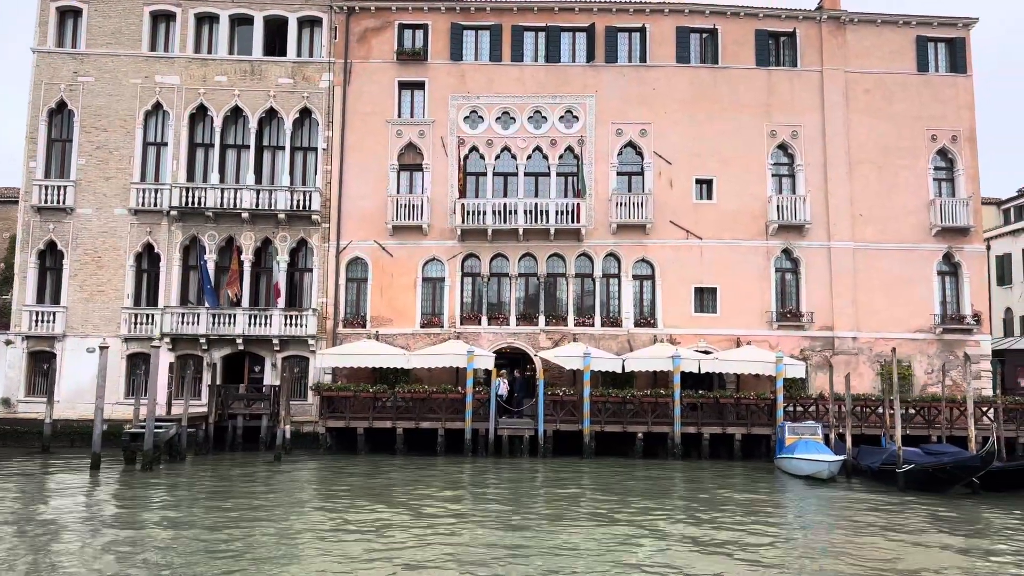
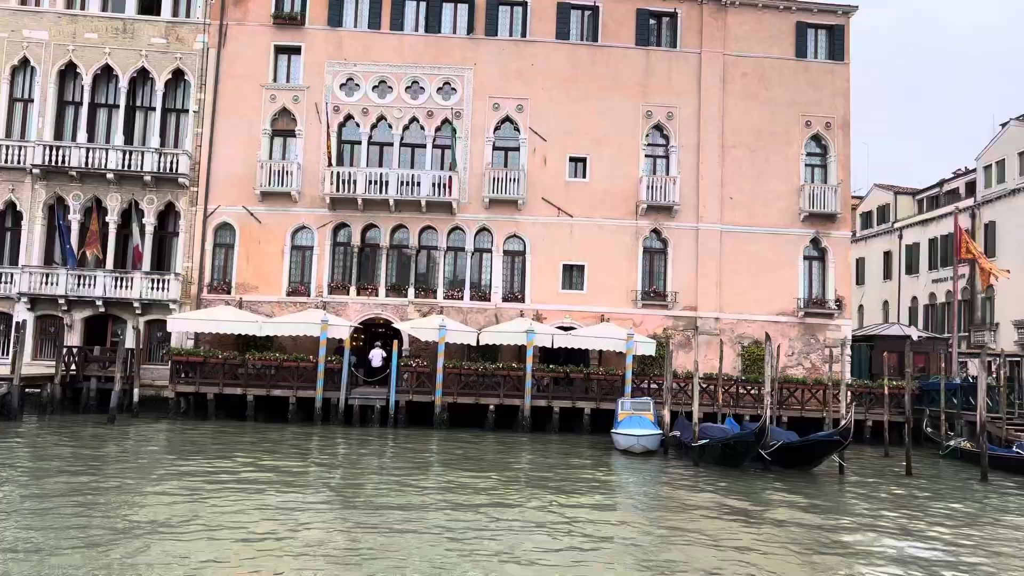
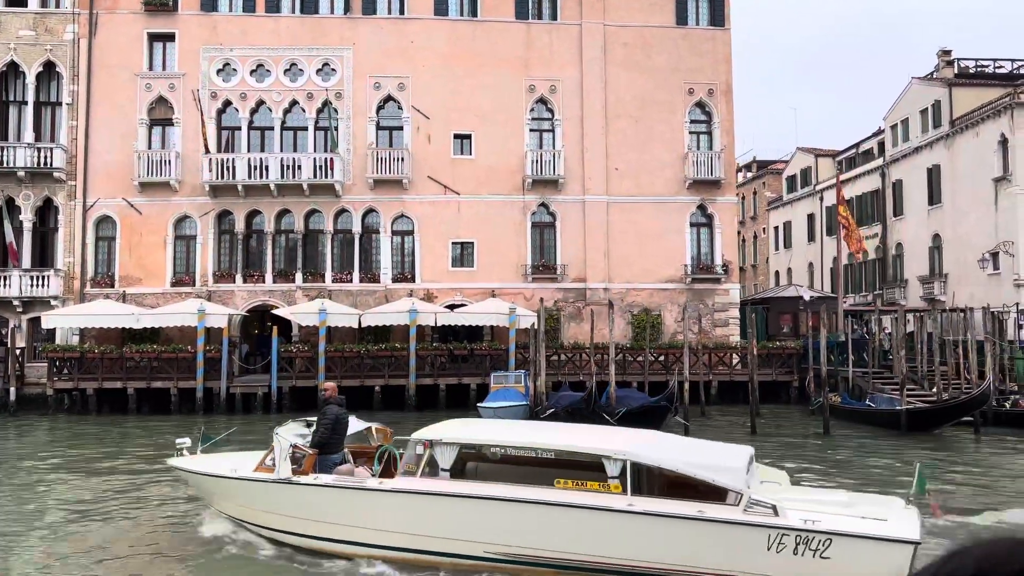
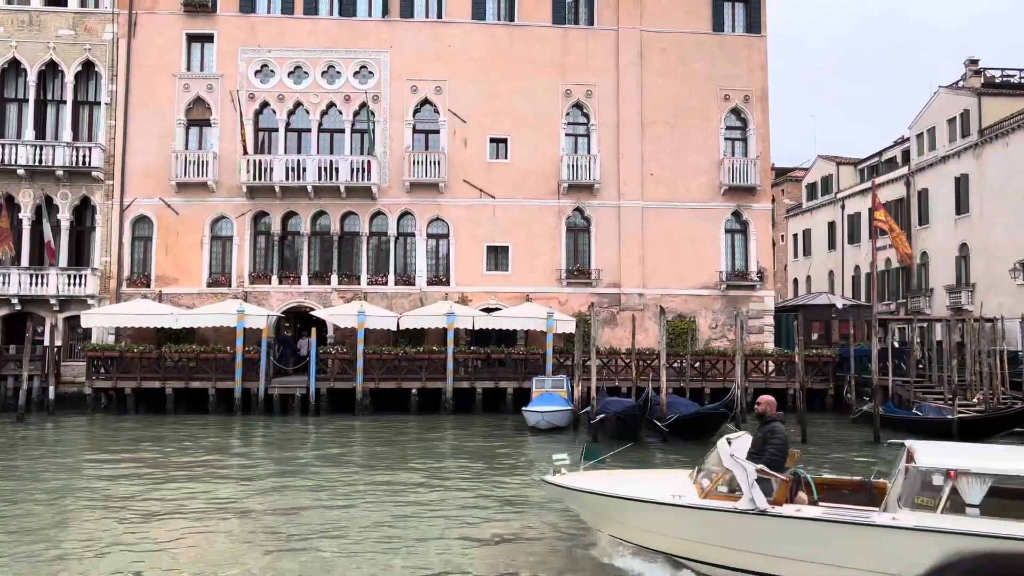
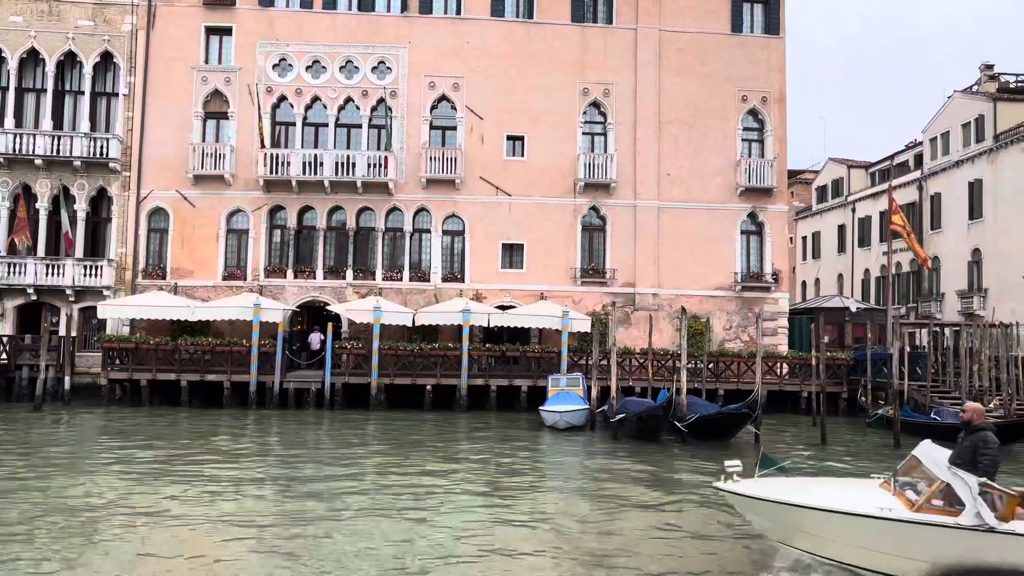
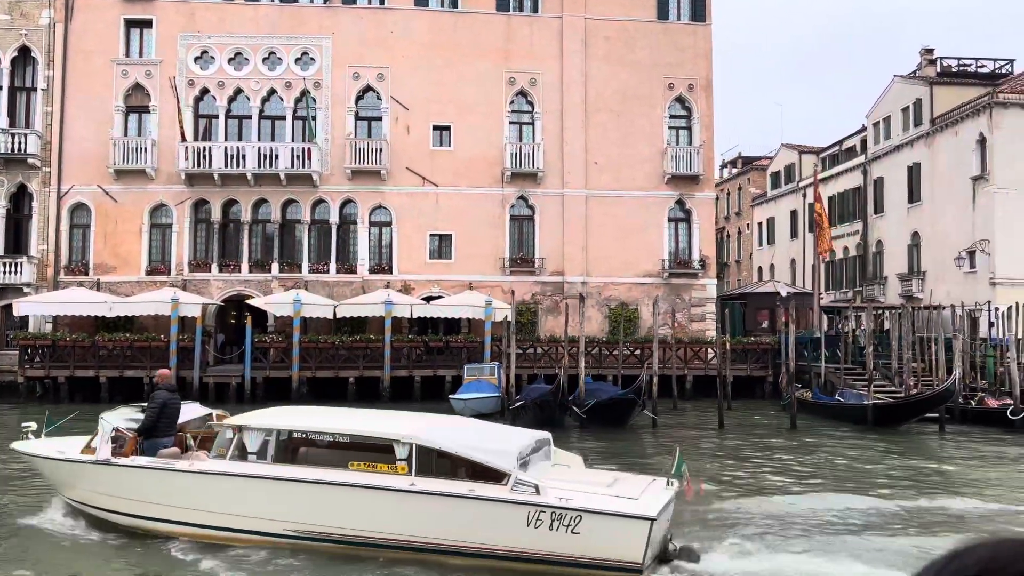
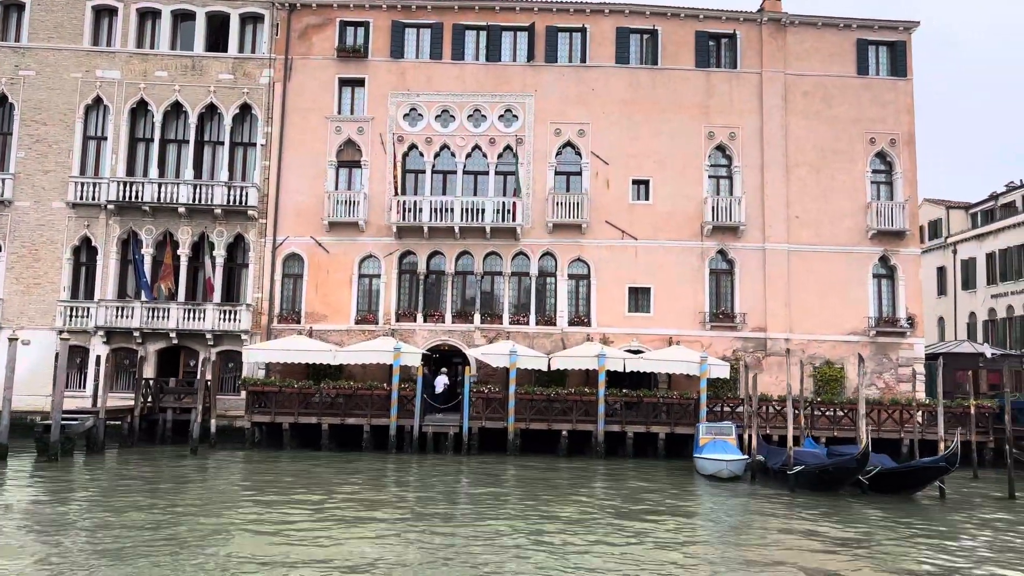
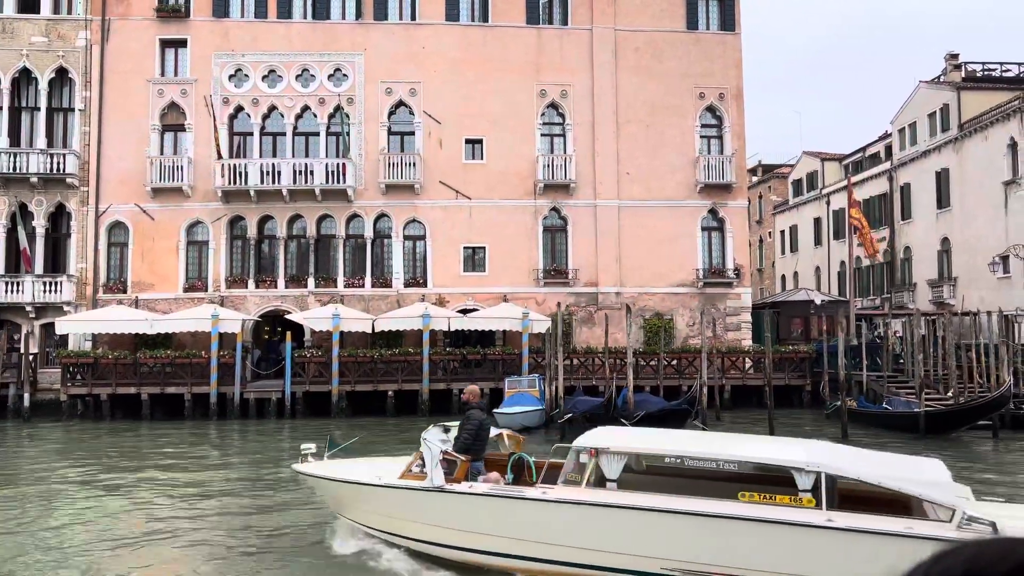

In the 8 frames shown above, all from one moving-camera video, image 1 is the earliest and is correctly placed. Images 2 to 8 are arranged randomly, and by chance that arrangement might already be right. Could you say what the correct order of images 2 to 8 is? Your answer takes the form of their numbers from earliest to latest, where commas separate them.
7, 2, 5, 4, 8, 3, 6
